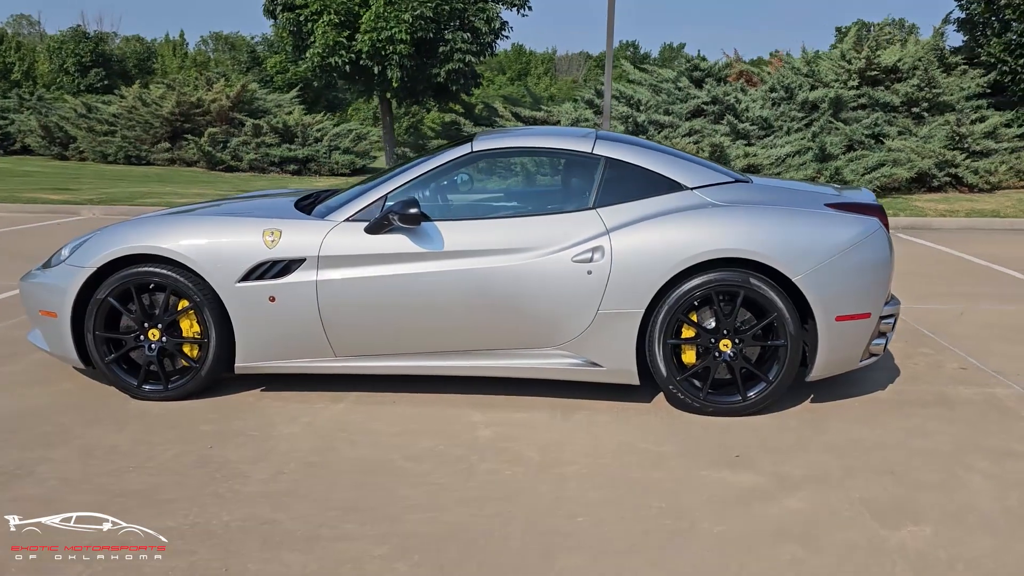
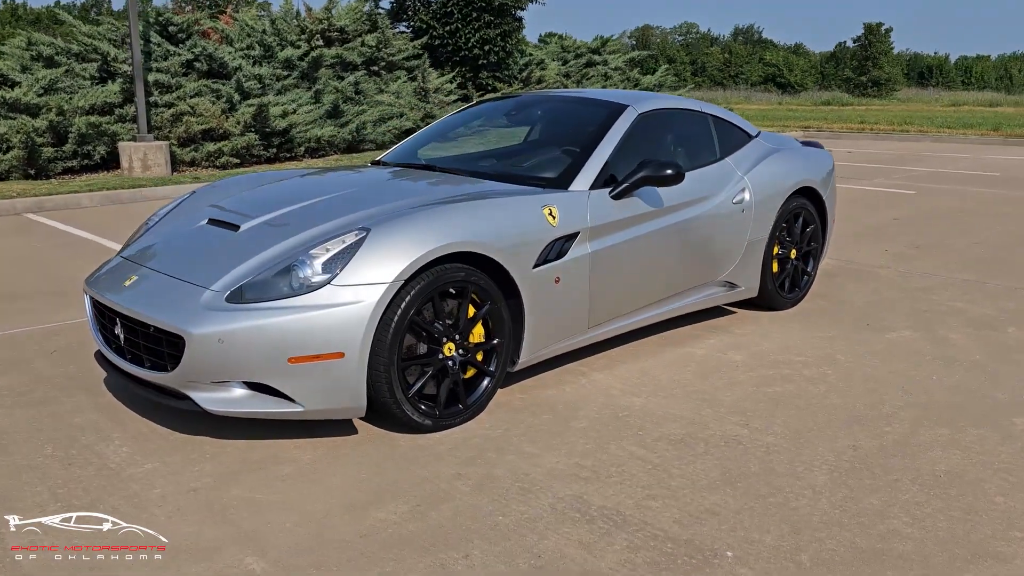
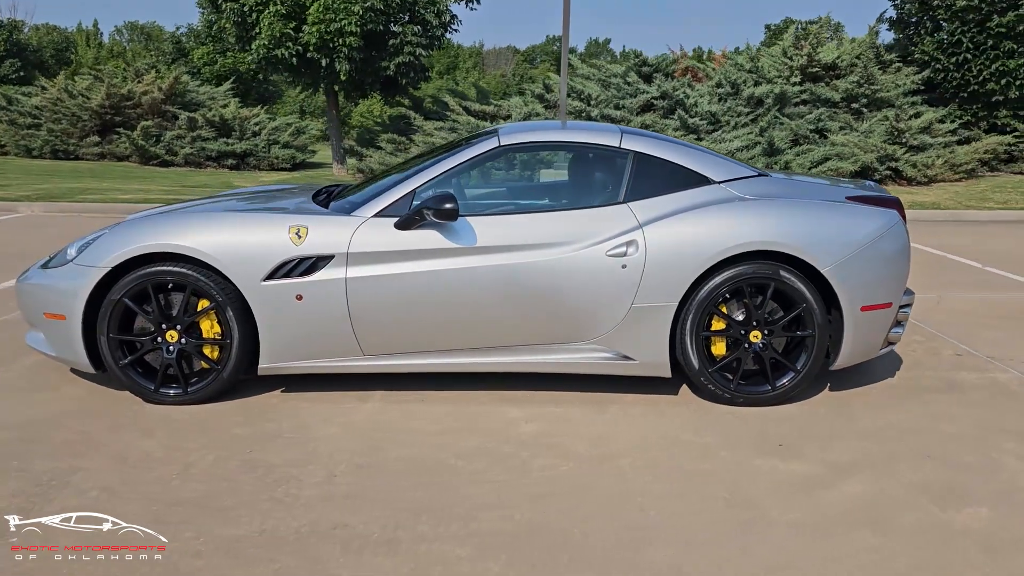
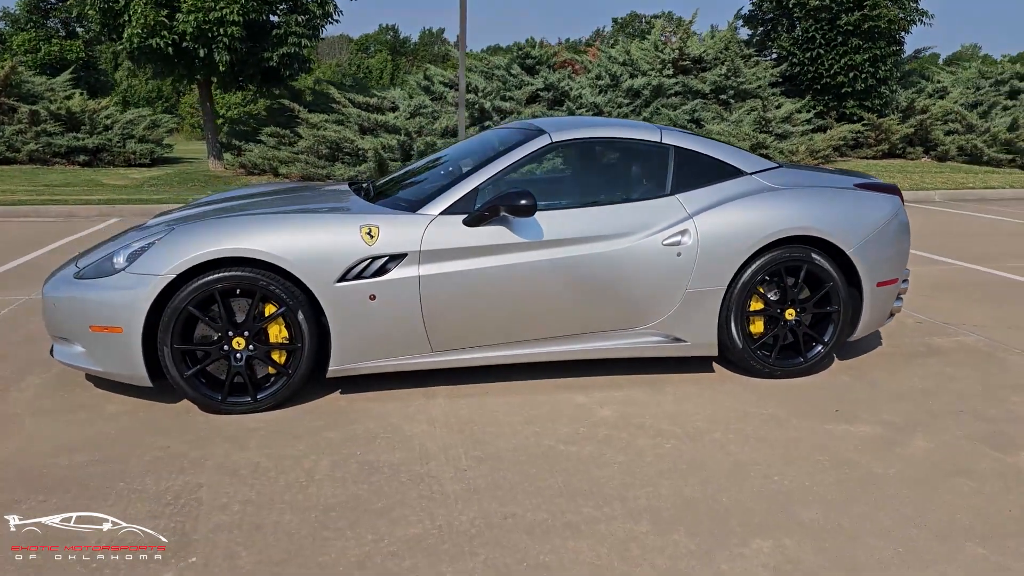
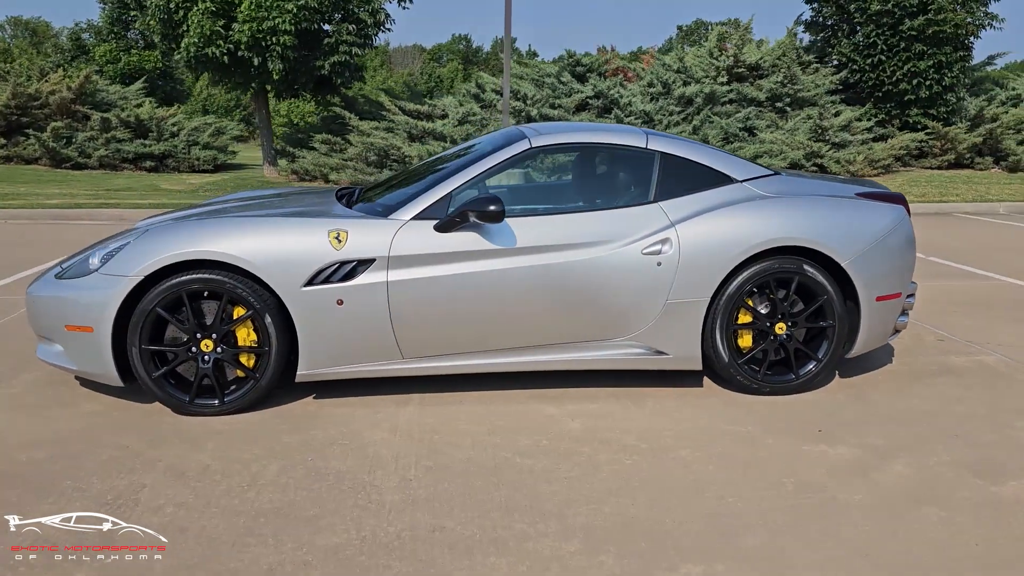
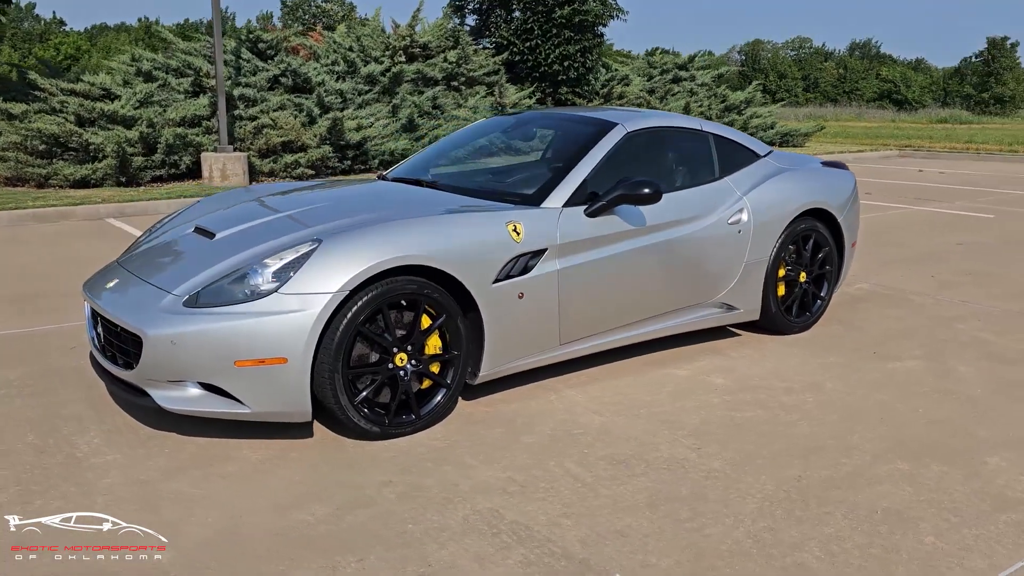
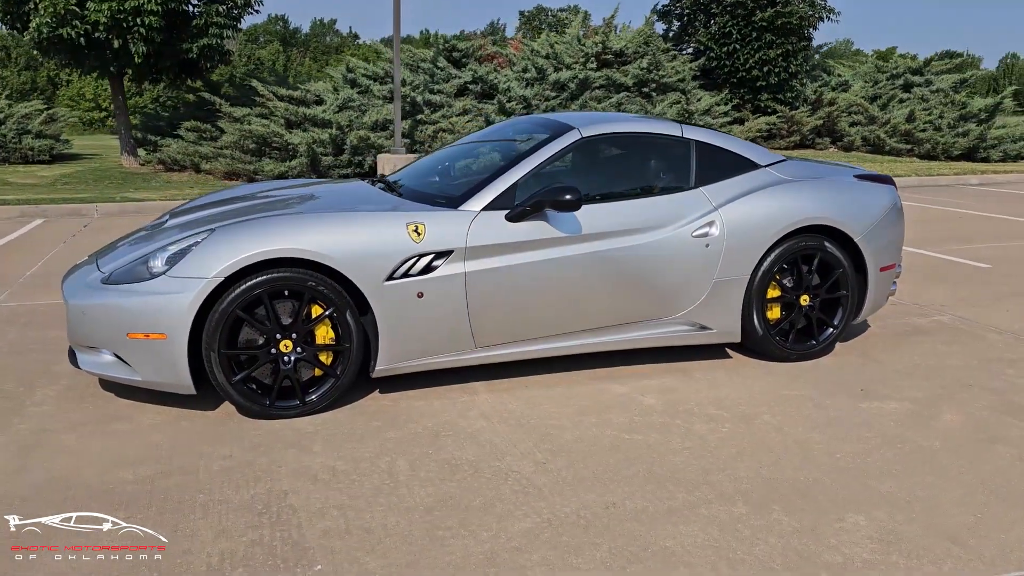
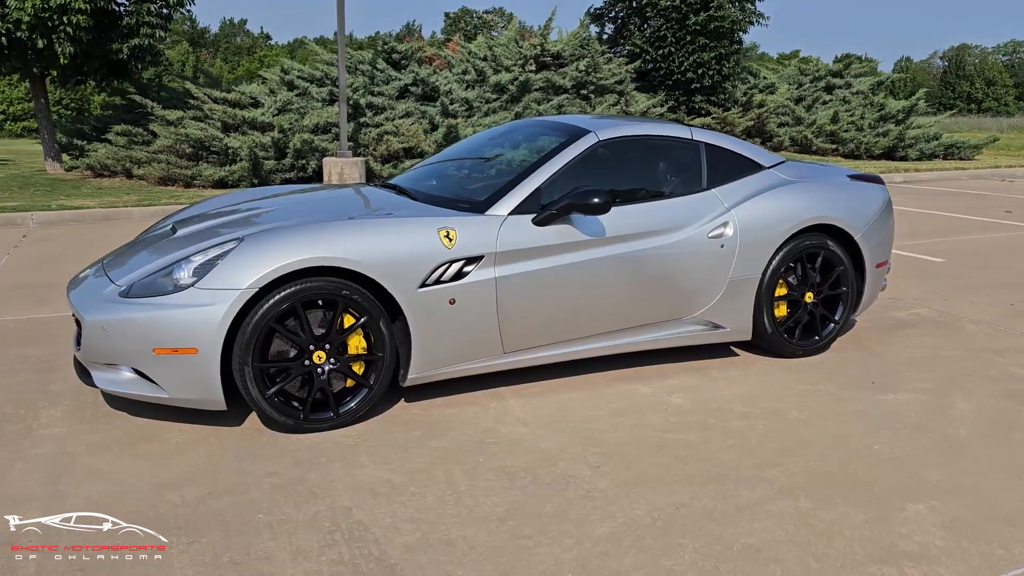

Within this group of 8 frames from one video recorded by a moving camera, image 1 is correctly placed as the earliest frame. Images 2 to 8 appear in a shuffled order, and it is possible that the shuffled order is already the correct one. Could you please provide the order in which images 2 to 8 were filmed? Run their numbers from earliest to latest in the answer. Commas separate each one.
3, 5, 4, 7, 8, 6, 2
